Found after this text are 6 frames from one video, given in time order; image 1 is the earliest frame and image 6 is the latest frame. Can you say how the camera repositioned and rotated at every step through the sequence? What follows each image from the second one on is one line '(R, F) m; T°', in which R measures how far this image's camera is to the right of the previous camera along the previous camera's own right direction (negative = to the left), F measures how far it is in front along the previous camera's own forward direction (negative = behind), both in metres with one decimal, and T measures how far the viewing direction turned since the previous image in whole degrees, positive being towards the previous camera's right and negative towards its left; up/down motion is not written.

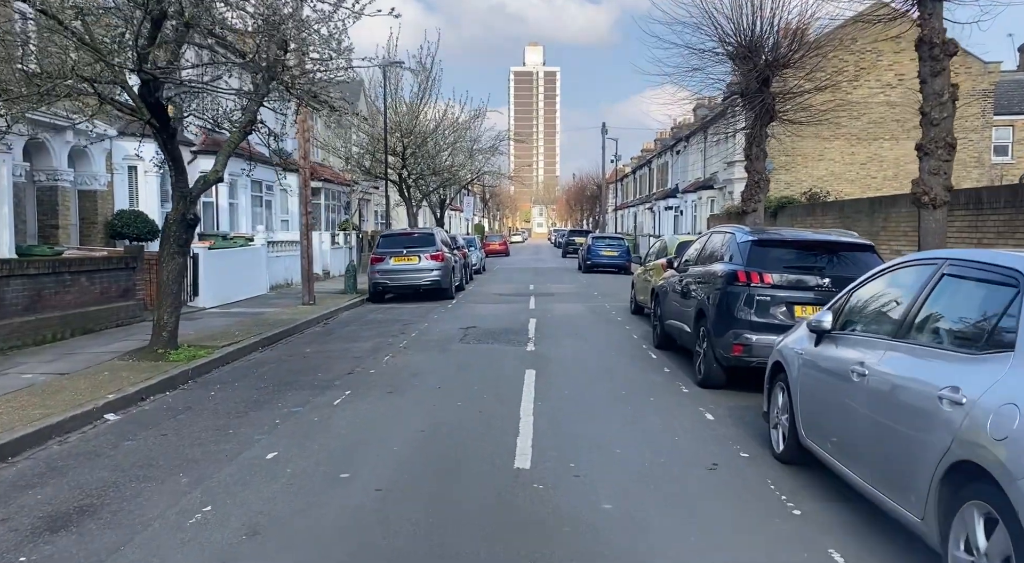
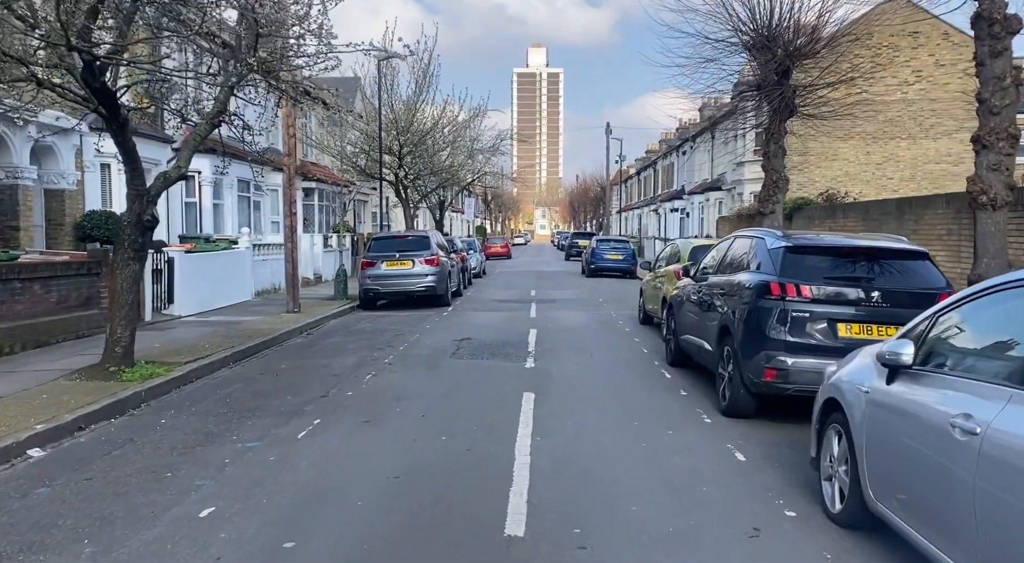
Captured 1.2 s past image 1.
(+0.1, +1.1) m; 0°
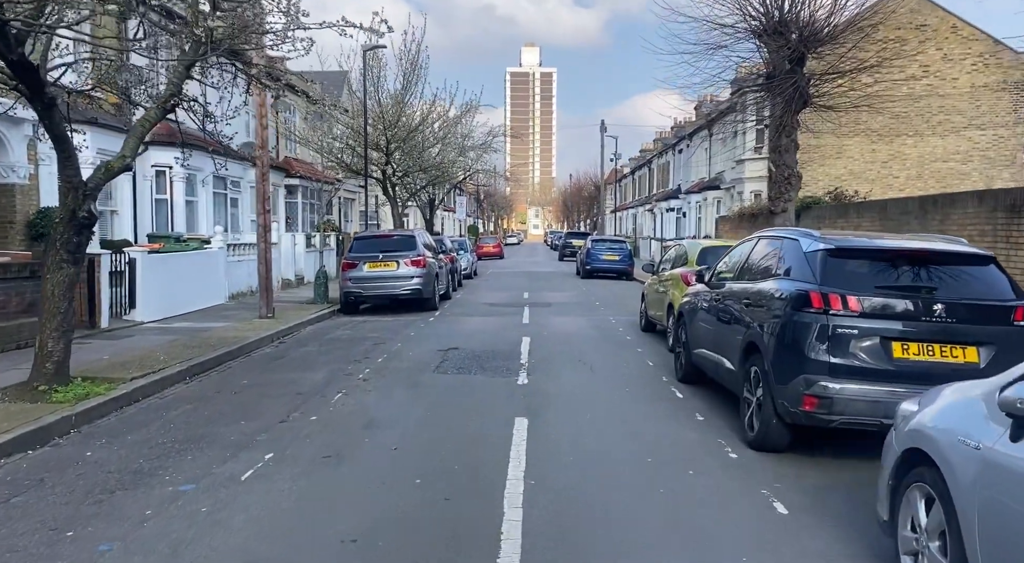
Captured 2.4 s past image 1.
(0.0, +1.1) m; +1°
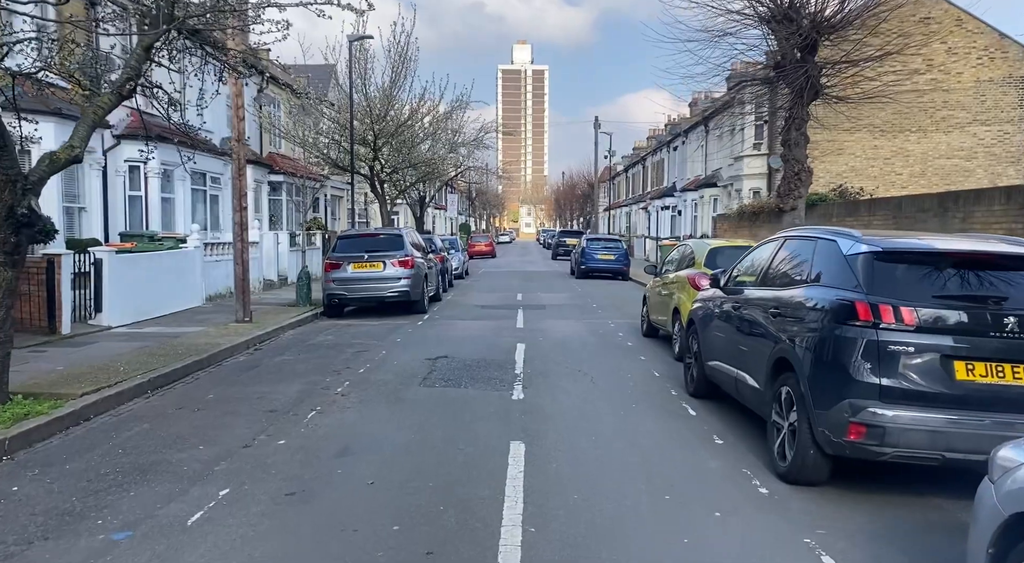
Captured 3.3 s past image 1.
(0.0, +0.8) m; +1°
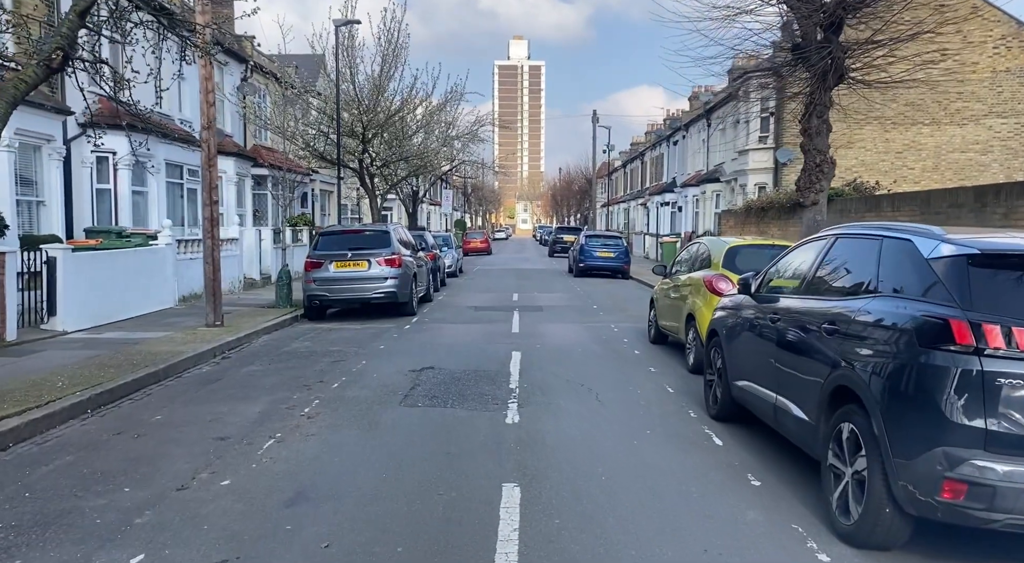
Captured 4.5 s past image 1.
(0.0, +1.1) m; 0°
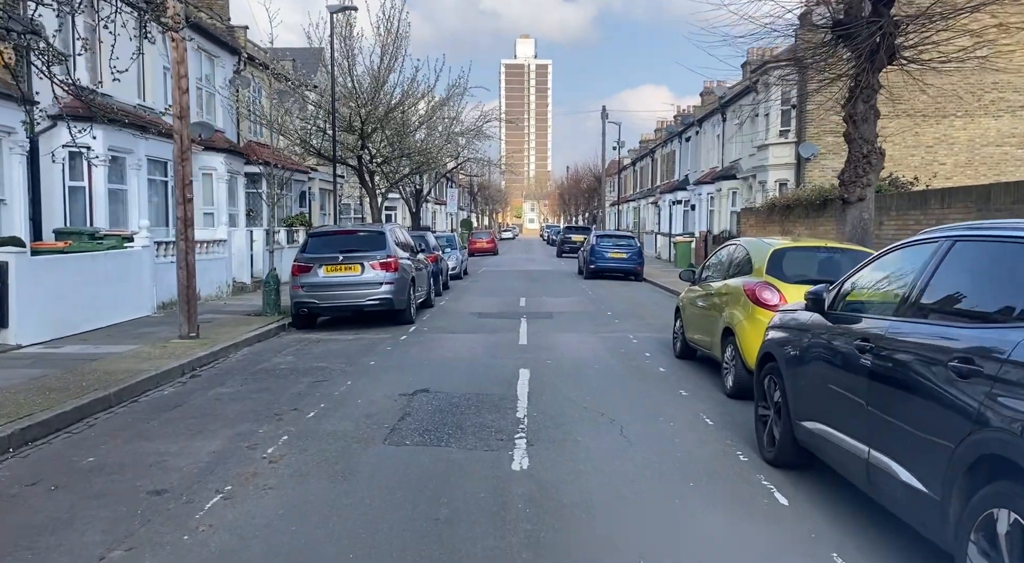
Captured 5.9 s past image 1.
(0.0, +1.3) m; -1°
